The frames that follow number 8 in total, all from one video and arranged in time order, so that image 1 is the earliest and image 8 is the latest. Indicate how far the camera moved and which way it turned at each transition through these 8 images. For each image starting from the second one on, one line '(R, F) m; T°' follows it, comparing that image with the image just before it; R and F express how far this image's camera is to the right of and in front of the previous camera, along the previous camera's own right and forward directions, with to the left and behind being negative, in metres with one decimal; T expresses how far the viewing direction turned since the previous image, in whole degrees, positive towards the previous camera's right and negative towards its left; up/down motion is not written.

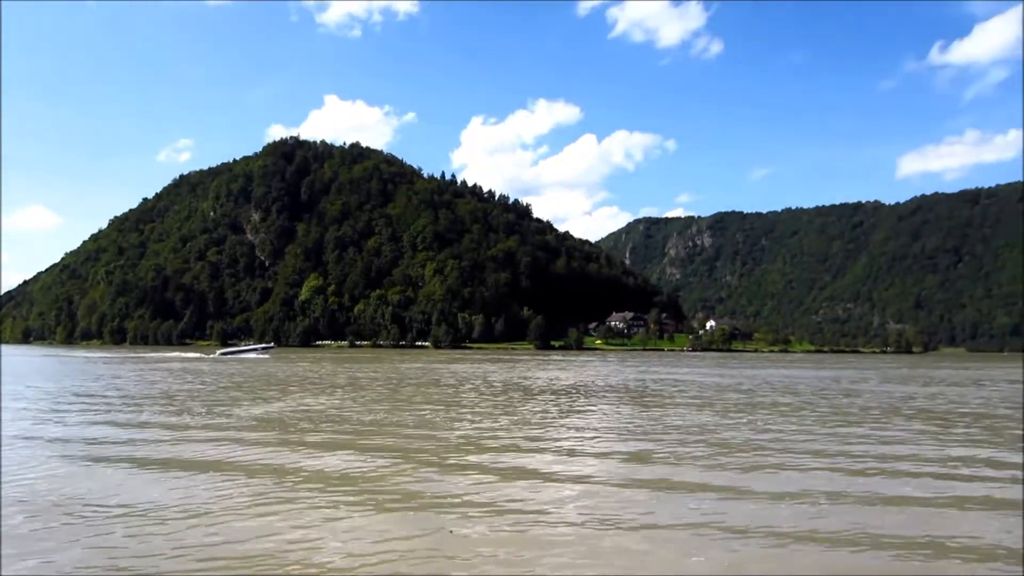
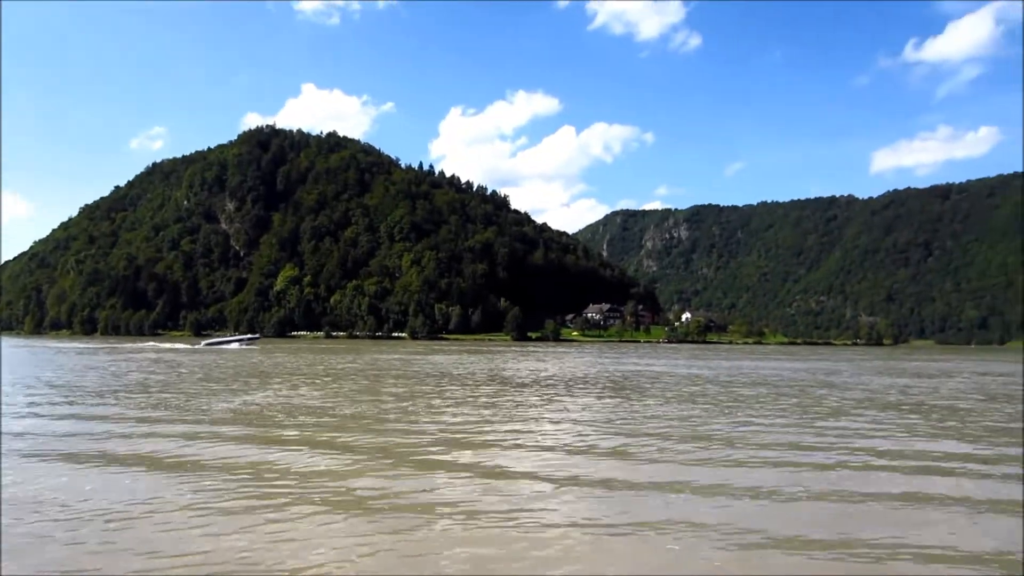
(-2.5, +0.4) m; +2°
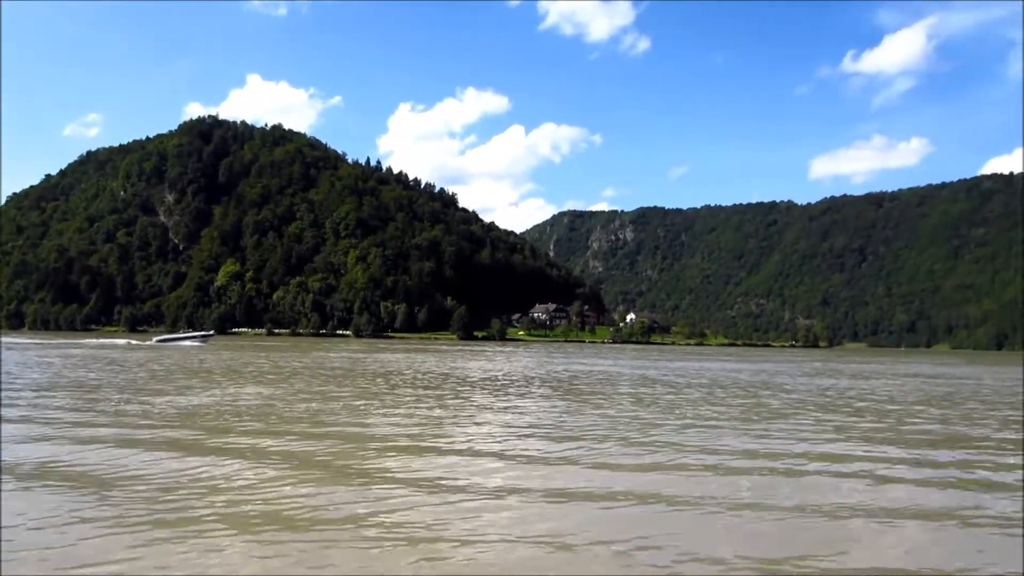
(0.0, 0.0) m; +4°
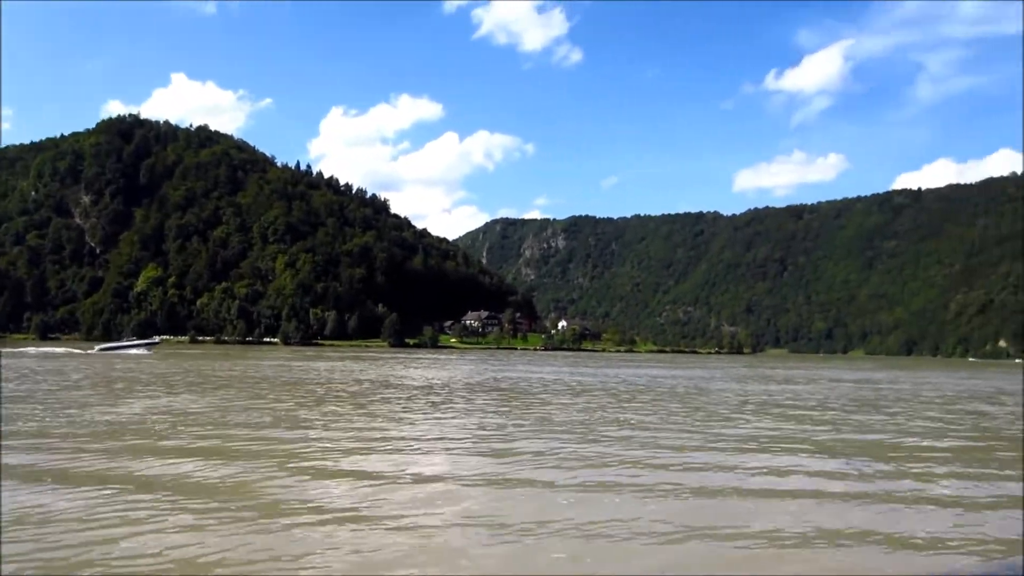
(0.0, +0.1) m; +5°
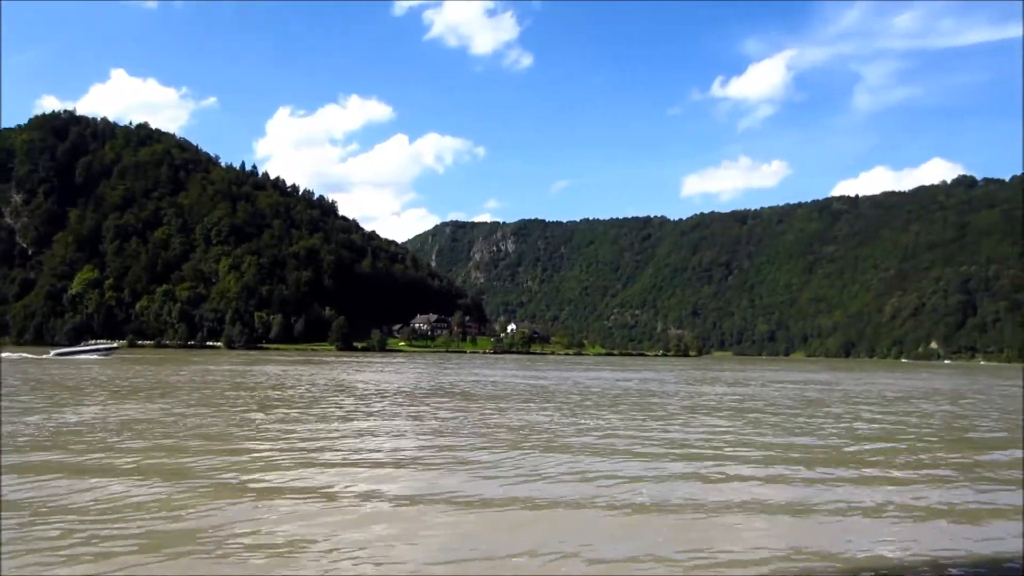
(0.0, +0.1) m; +4°
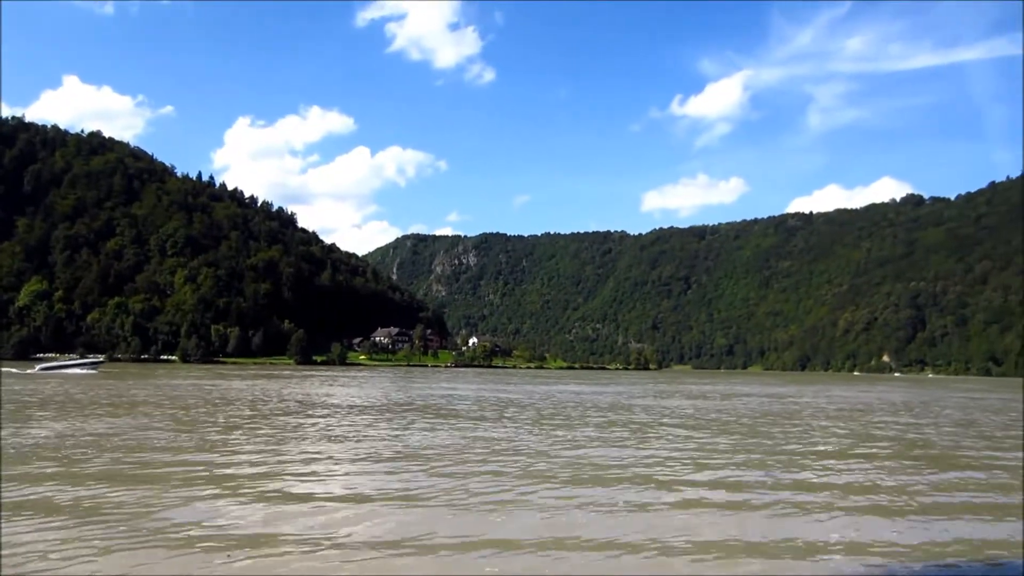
(+0.1, +0.1) m; +3°
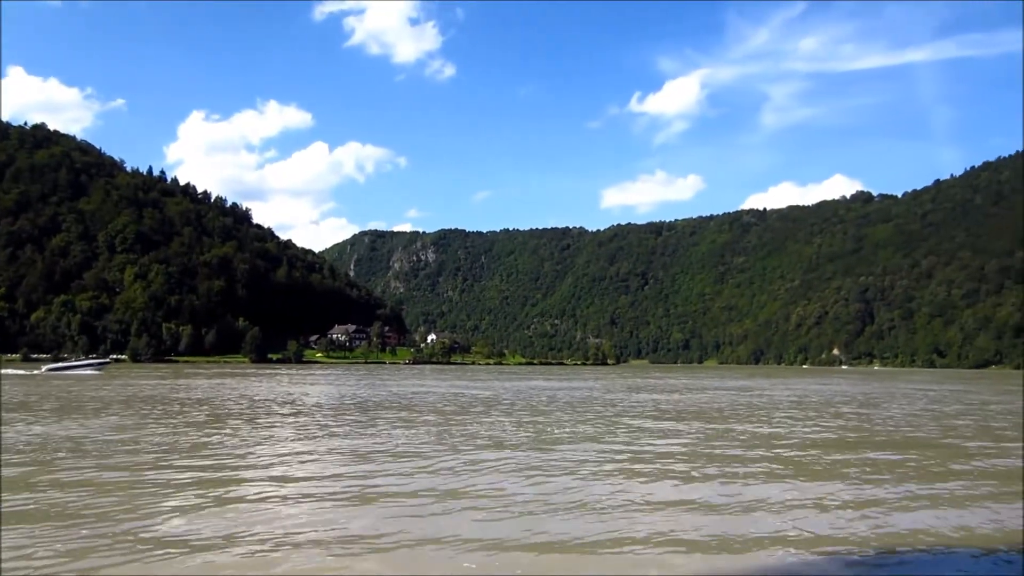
(0.0, 0.0) m; +3°
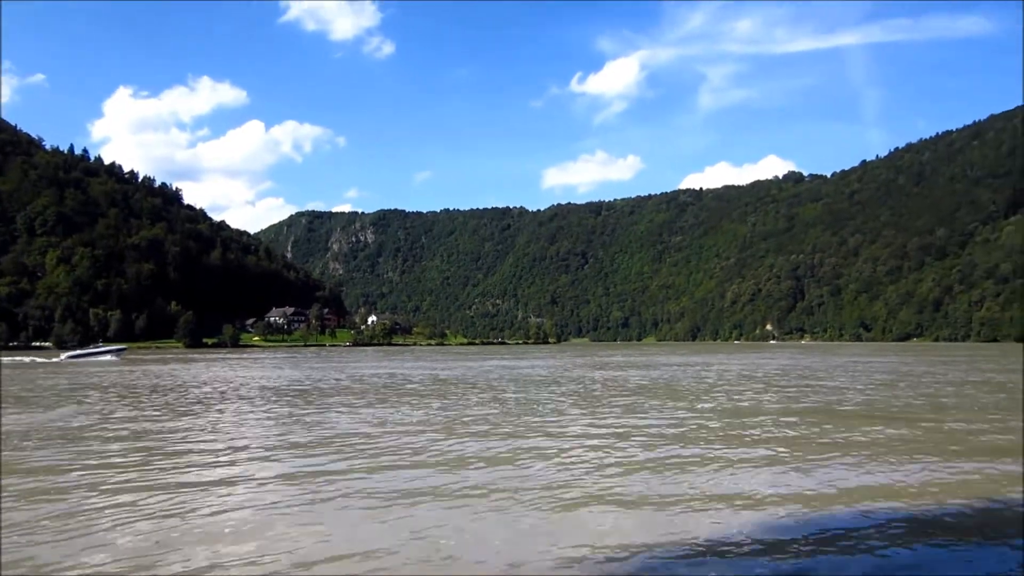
(0.0, +0.1) m; +4°
